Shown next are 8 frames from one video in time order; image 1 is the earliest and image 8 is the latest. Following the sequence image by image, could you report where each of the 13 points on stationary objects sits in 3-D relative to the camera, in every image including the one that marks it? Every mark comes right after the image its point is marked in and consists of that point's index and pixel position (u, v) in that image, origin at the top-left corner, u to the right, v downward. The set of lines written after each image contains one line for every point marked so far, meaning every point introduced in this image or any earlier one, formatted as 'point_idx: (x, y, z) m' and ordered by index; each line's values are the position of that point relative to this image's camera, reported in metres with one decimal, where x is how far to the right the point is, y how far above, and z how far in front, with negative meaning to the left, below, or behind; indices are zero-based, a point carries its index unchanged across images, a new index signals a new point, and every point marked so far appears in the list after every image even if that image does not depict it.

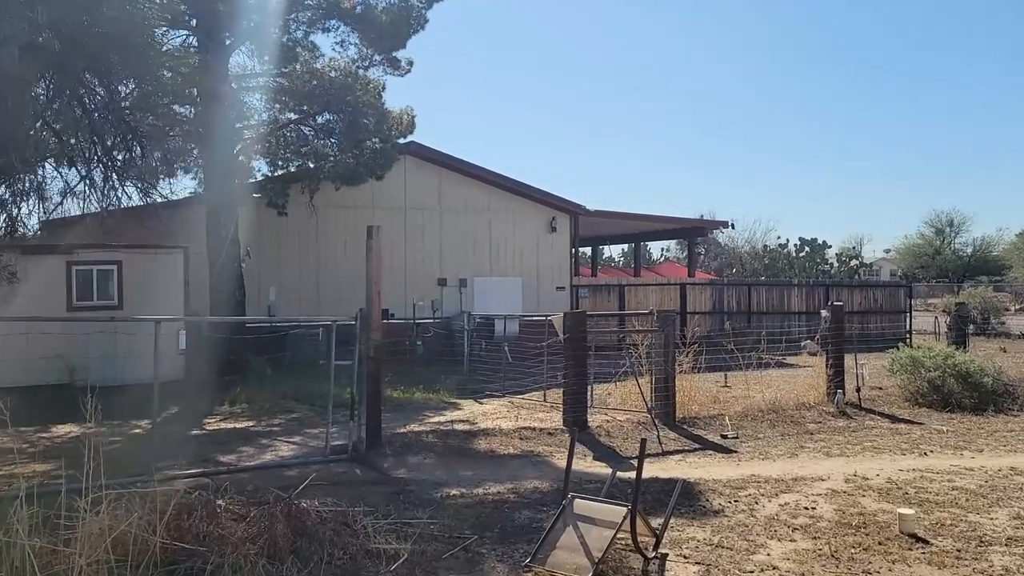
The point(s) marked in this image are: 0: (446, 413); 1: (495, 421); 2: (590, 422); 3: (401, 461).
0: (-0.9, -1.8, +12.4) m
1: (-0.2, -1.7, +11.3) m
2: (+0.9, -1.6, +10.8) m
3: (-1.1, -1.7, +8.9) m
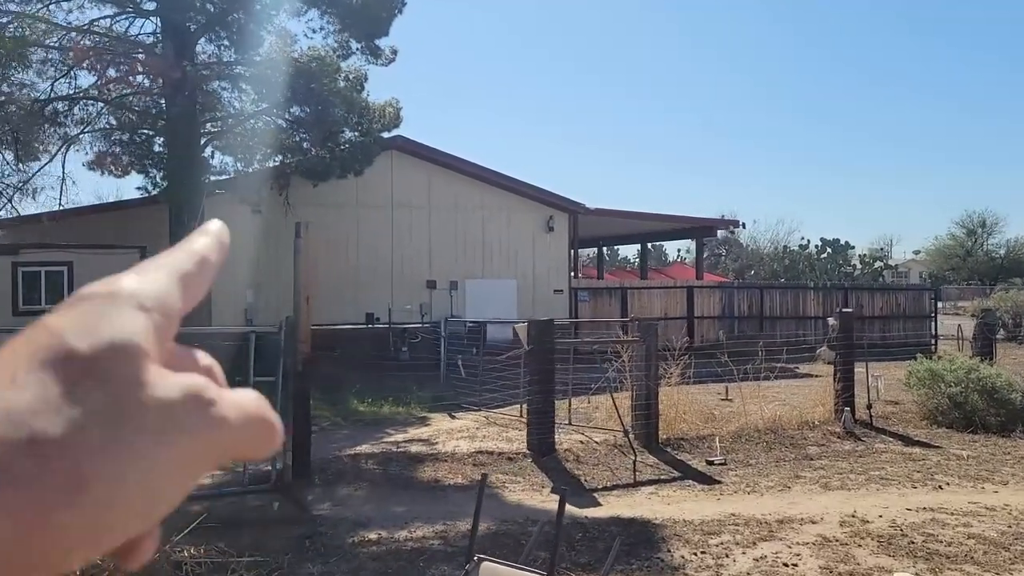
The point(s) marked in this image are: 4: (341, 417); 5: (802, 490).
0: (-1.3, -1.8, +11.3) m
1: (-0.6, -1.8, +10.2) m
2: (+0.5, -1.7, +9.6) m
3: (-1.6, -1.8, +7.7) m
4: (-2.3, -1.8, +12.1) m
5: (+2.7, -1.9, +8.1) m
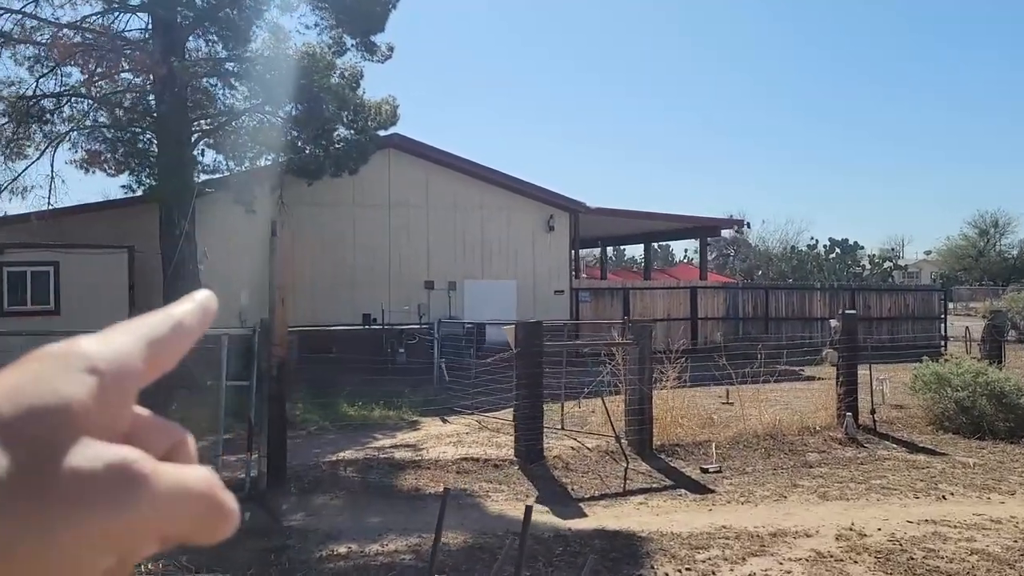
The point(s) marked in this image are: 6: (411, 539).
0: (-1.4, -1.8, +11.0) m
1: (-0.8, -1.8, +9.8) m
2: (+0.4, -1.7, +9.3) m
3: (-1.7, -1.8, +7.4) m
4: (-2.4, -1.8, +11.8) m
5: (+2.5, -1.9, +7.8) m
6: (-0.7, -1.8, +6.4) m
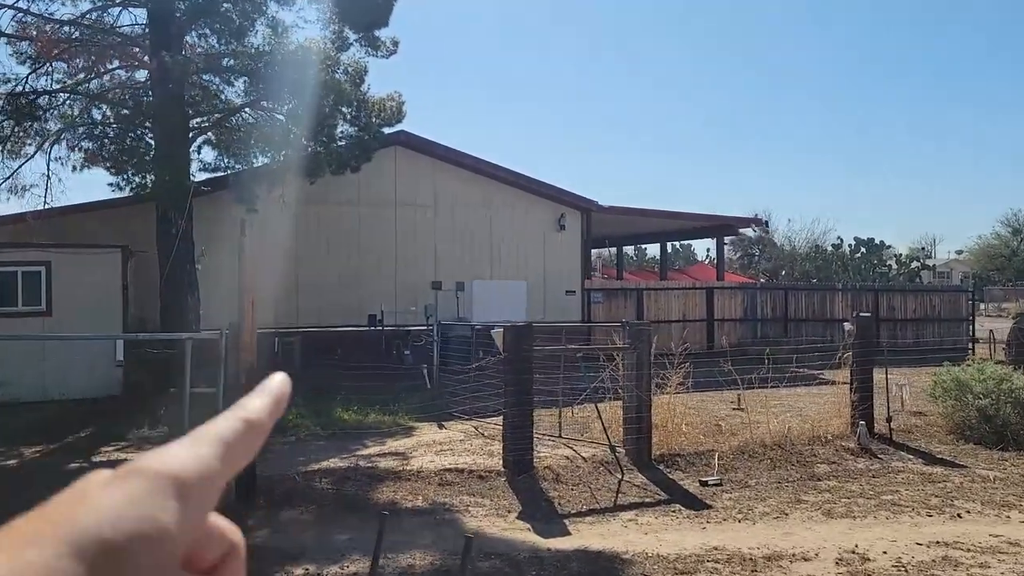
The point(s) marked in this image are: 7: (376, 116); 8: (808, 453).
0: (-1.5, -1.8, +10.6) m
1: (-0.8, -1.8, +9.4) m
2: (+0.2, -1.7, +8.8) m
3: (-1.9, -1.8, +7.0) m
4: (-2.5, -1.8, +11.5) m
5: (+2.4, -1.9, +7.3) m
6: (-0.9, -1.8, +6.0) m
7: (-2.6, +3.3, +17.2) m
8: (+3.3, -1.8, +9.9) m
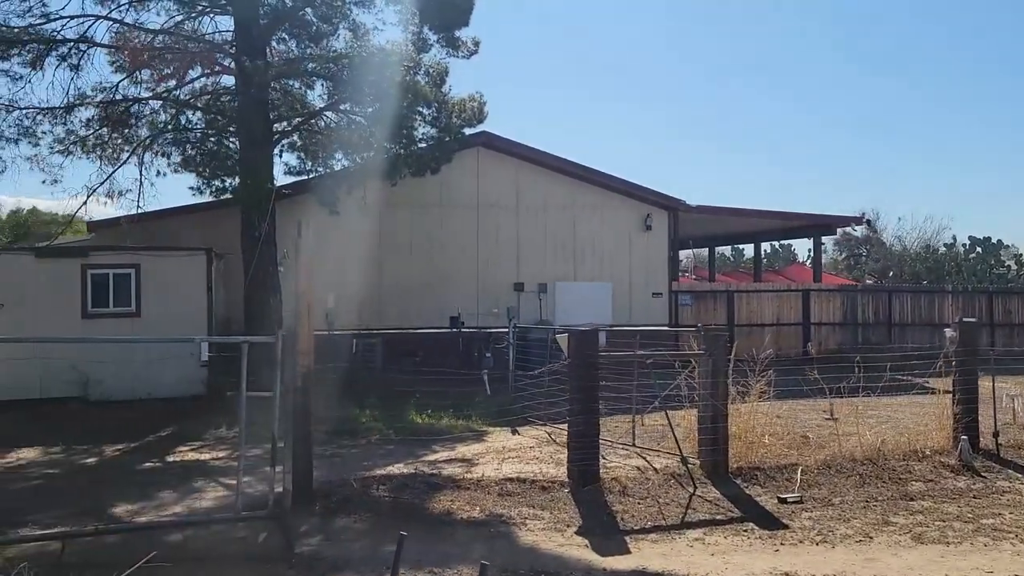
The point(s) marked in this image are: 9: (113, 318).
0: (-0.6, -1.9, +10.4) m
1: (-0.1, -1.8, +9.2) m
2: (+0.9, -1.8, +8.5) m
3: (-1.4, -1.8, +6.9) m
4: (-1.5, -1.8, +11.4) m
5: (+2.8, -1.9, +6.7) m
6: (-0.6, -1.8, +5.7) m
7: (-1.1, +3.3, +17.1) m
8: (+4.0, -1.9, +9.2) m
9: (-6.0, -0.4, +13.3) m
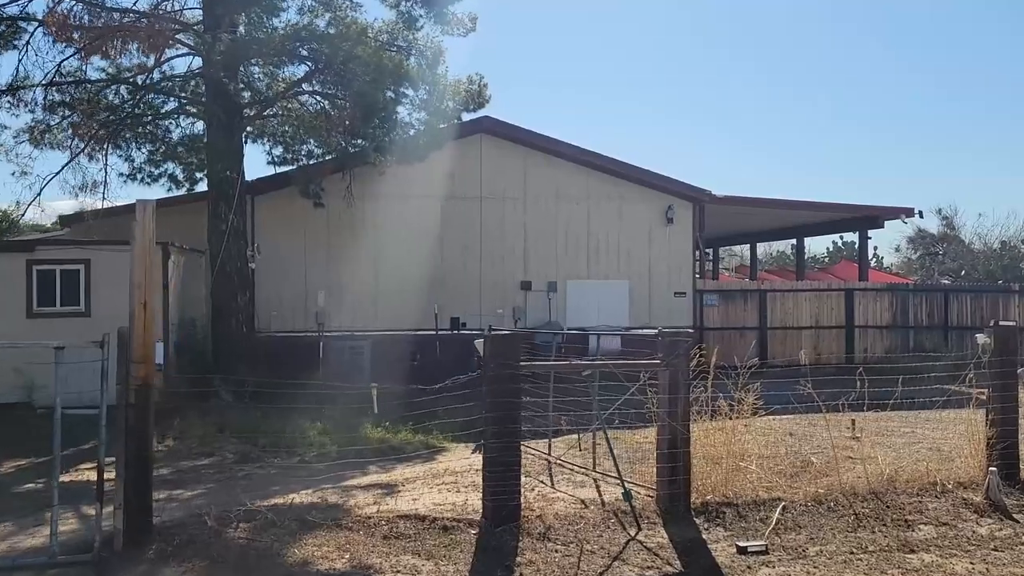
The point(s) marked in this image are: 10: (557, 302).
0: (-1.2, -1.8, +9.0) m
1: (-0.8, -1.8, +7.8) m
2: (+0.2, -1.7, +7.0) m
3: (-2.3, -1.8, +5.6) m
4: (-2.0, -1.8, +10.1) m
5: (+2.0, -1.9, +5.1) m
6: (-1.5, -1.8, +4.4) m
7: (-1.1, +3.3, +15.8) m
8: (+3.4, -1.8, +7.5) m
9: (-6.3, -0.4, +12.4) m
10: (+0.9, -0.3, +17.5) m
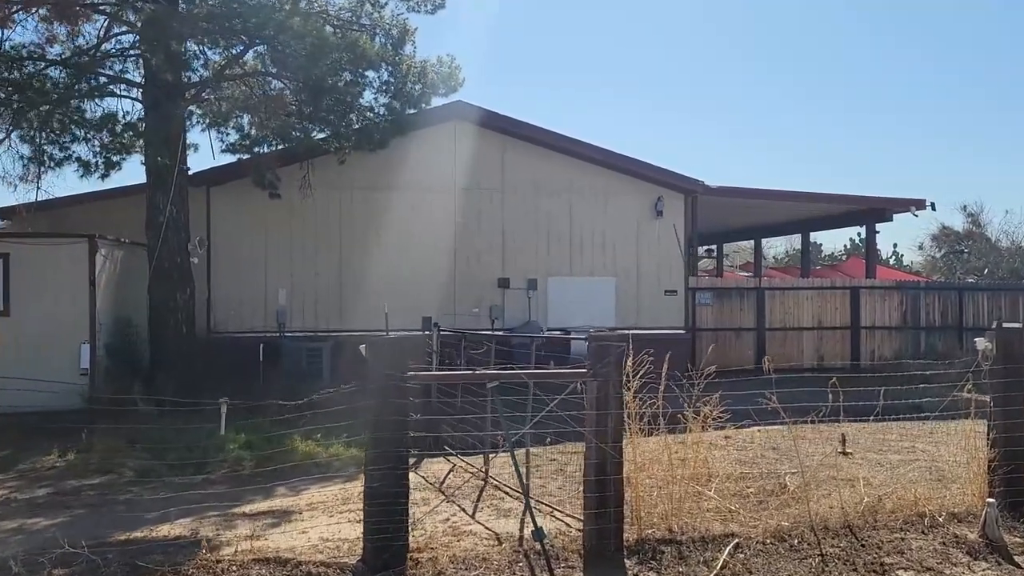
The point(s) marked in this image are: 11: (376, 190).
0: (-1.8, -1.8, +7.9) m
1: (-1.5, -1.8, +6.6) m
2: (-0.5, -1.7, +5.8) m
3: (-3.0, -1.8, +4.5) m
4: (-2.6, -1.8, +9.0) m
5: (+1.2, -1.9, +3.9) m
6: (-2.3, -1.8, +3.3) m
7: (-1.6, +3.4, +14.6) m
8: (+2.7, -1.8, +6.2) m
9: (-6.9, -0.4, +11.4) m
10: (+0.5, -0.2, +16.4) m
11: (-2.4, +1.7, +15.8) m
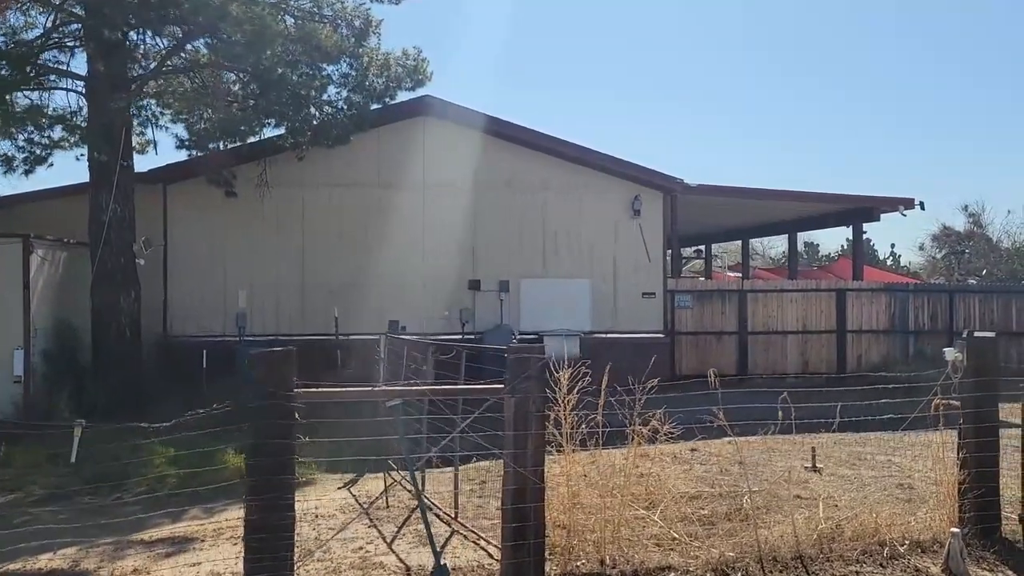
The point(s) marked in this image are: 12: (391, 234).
0: (-2.4, -1.8, +7.3) m
1: (-2.0, -1.8, +6.0) m
2: (-1.1, -1.7, +5.2) m
3: (-3.6, -1.8, +3.9) m
4: (-3.2, -1.8, +8.4) m
5: (+0.6, -1.9, +3.3) m
6: (-2.9, -1.8, +2.7) m
7: (-2.1, +3.3, +14.0) m
8: (+2.1, -1.8, +5.6) m
9: (-7.4, -0.4, +10.8) m
10: (-0.1, -0.3, +15.8) m
11: (-2.9, +1.7, +15.2) m
12: (-2.1, +0.9, +15.3) m
